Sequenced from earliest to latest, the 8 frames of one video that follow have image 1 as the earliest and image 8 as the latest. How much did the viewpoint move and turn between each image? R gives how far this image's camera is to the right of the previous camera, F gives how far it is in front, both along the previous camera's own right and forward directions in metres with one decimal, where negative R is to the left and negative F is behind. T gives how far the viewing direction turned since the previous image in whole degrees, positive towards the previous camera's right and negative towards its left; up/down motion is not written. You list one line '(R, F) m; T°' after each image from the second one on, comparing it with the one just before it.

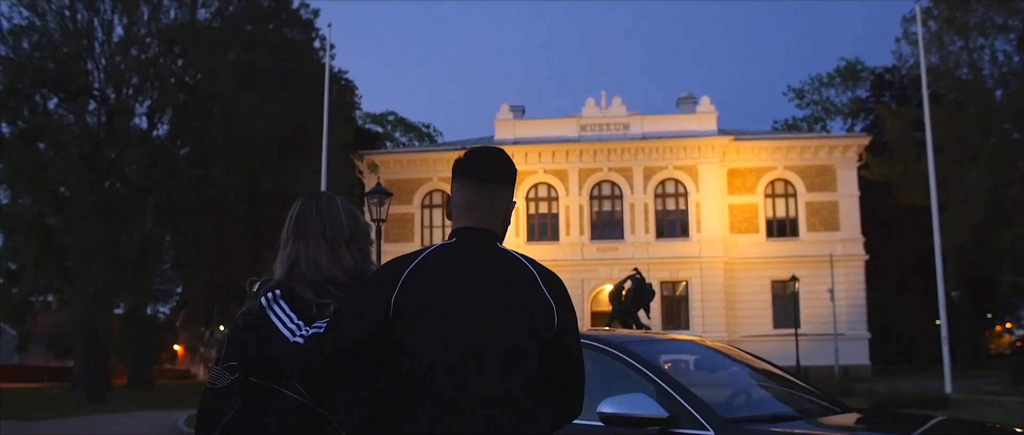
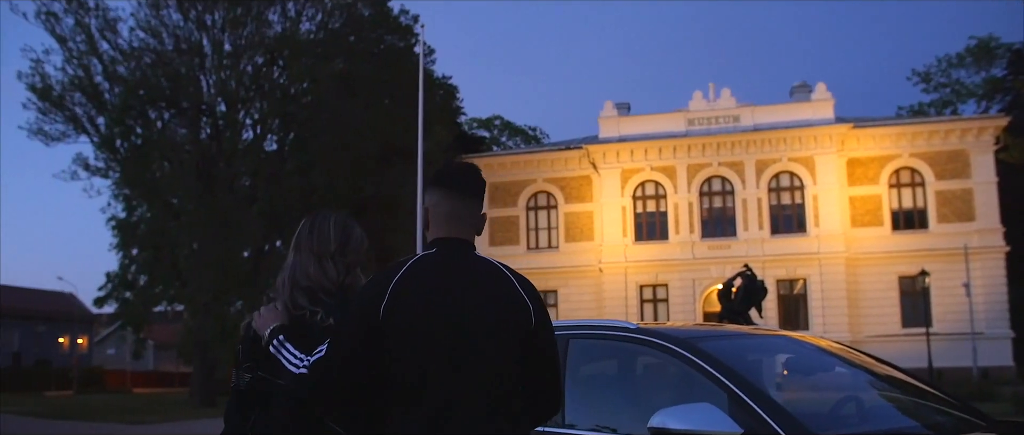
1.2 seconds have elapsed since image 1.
(+0.3, +0.9) m; -7°
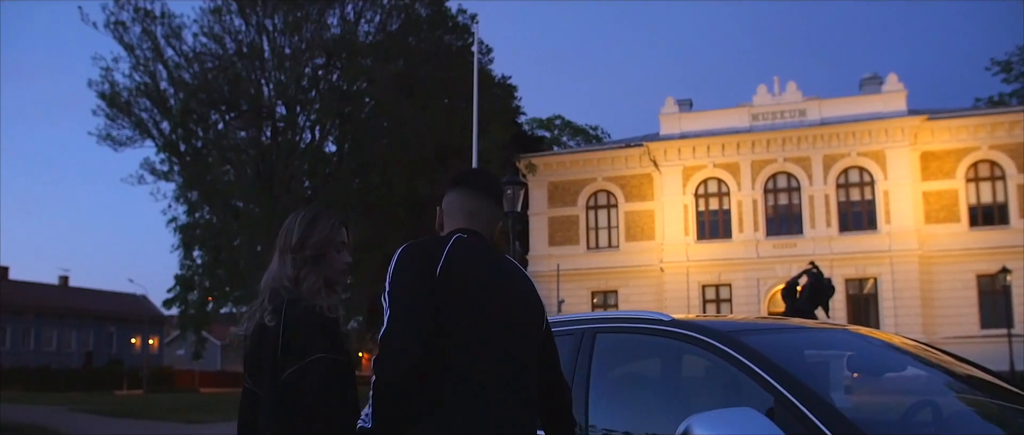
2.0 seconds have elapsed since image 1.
(+0.2, +0.5) m; -4°
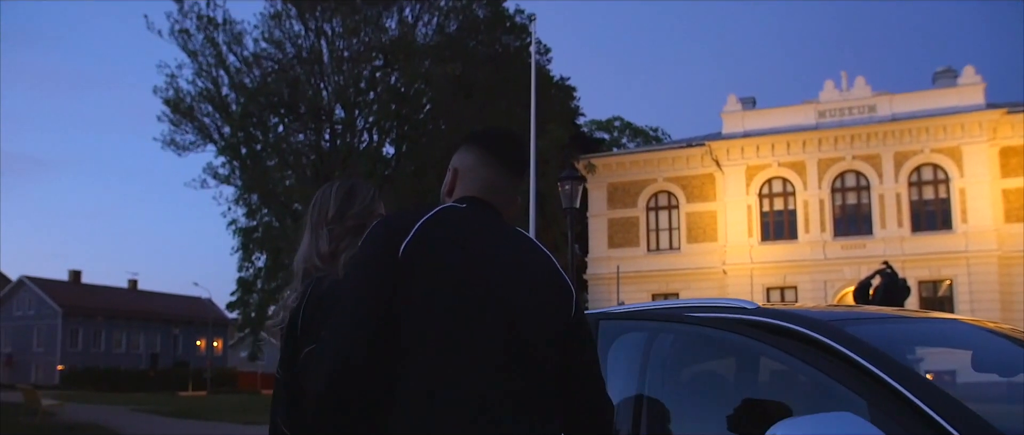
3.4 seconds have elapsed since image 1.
(0.0, +0.5) m; -3°
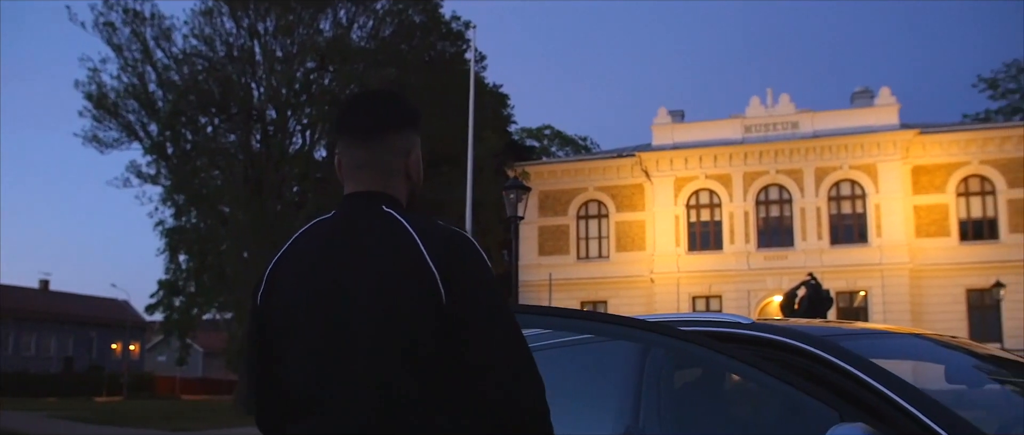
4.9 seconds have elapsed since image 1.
(-0.2, -0.4) m; +4°
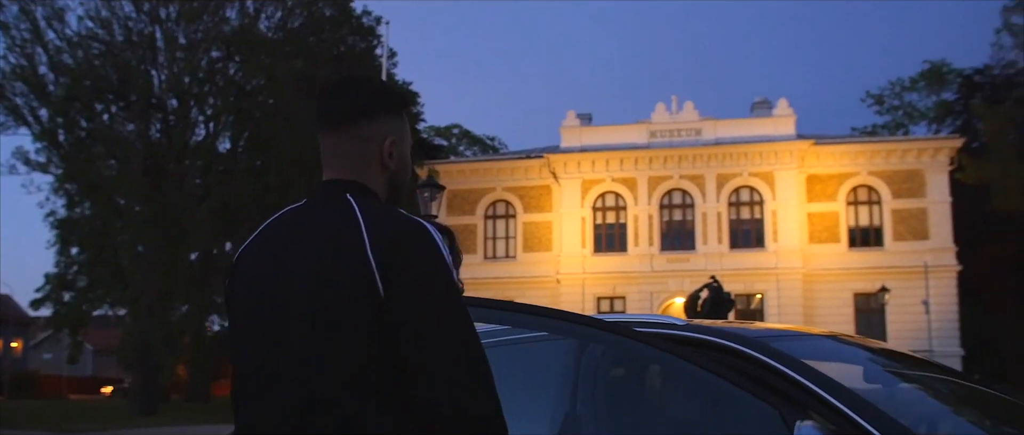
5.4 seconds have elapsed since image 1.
(-0.3, -0.3) m; +6°
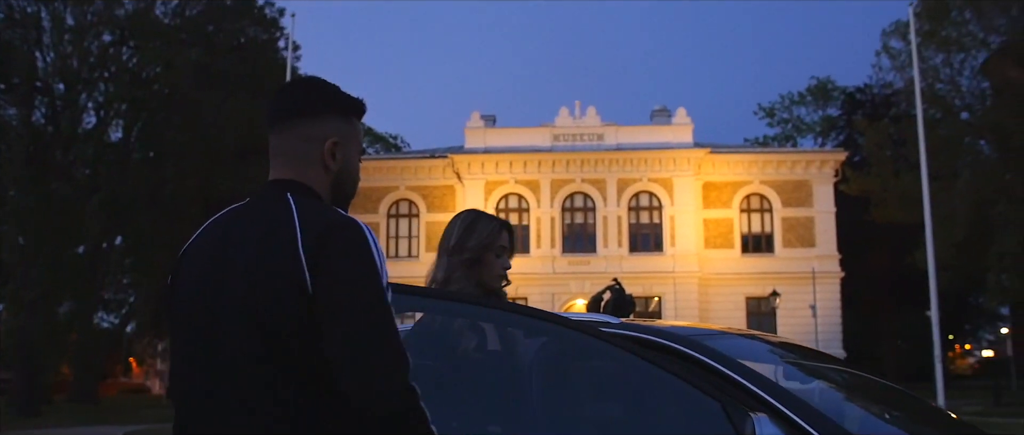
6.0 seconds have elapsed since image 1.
(-0.5, -0.2) m; +6°
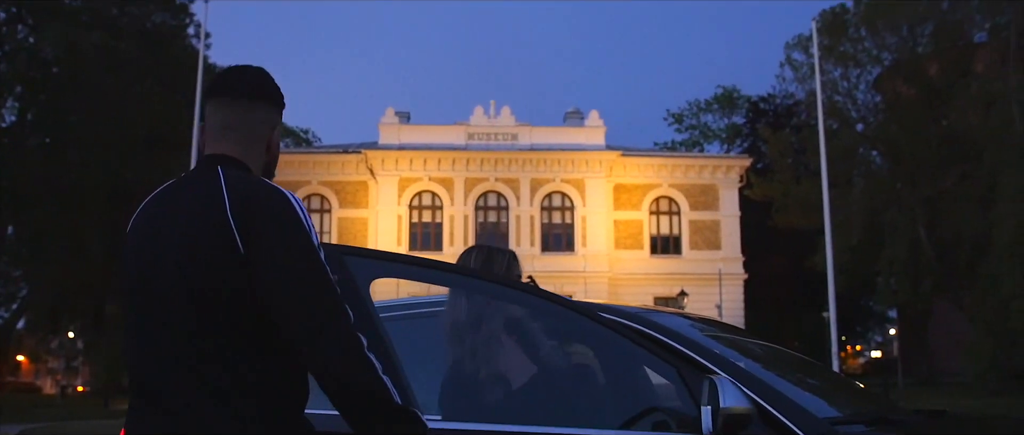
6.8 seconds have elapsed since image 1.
(-0.4, -0.1) m; +6°
